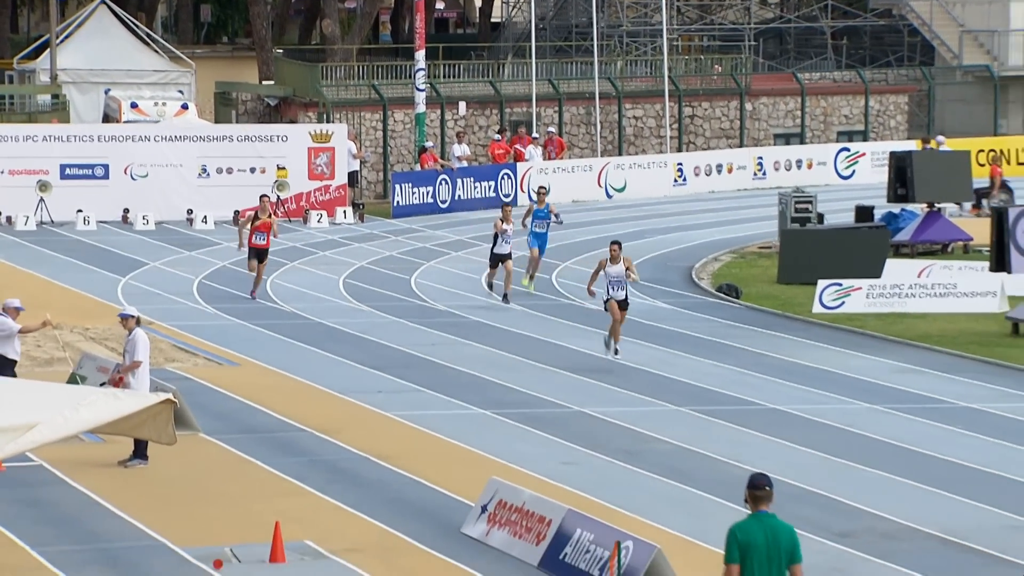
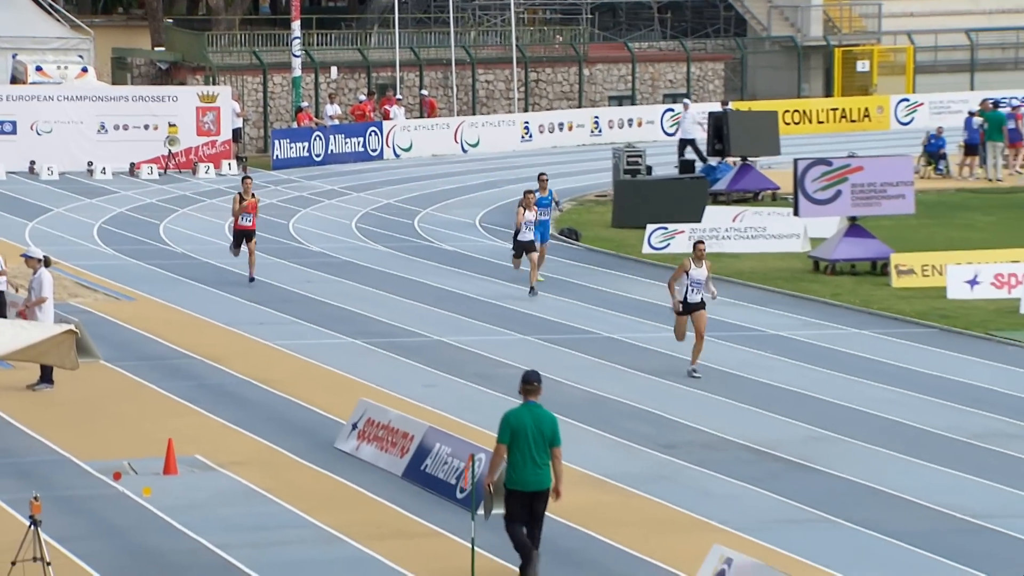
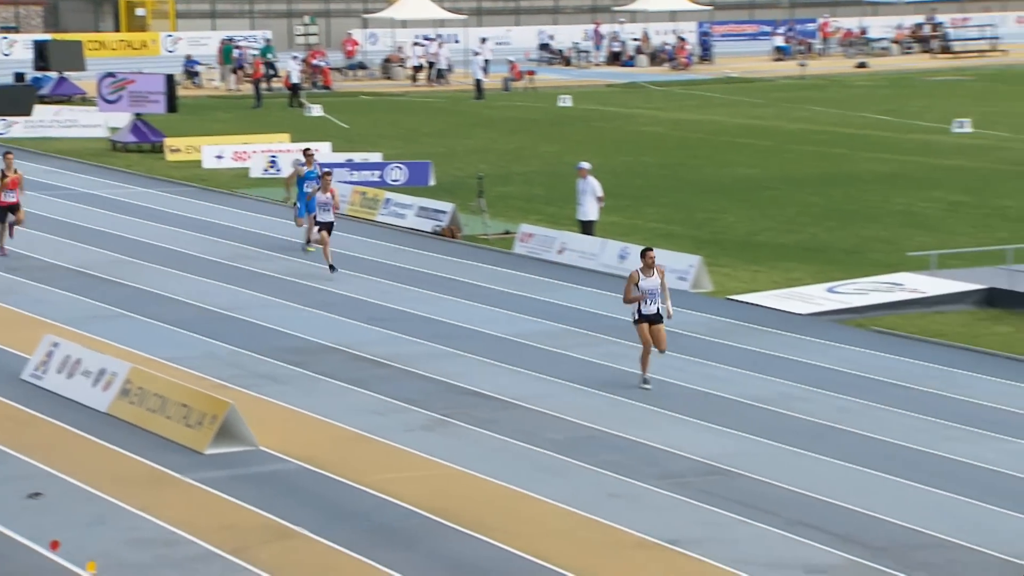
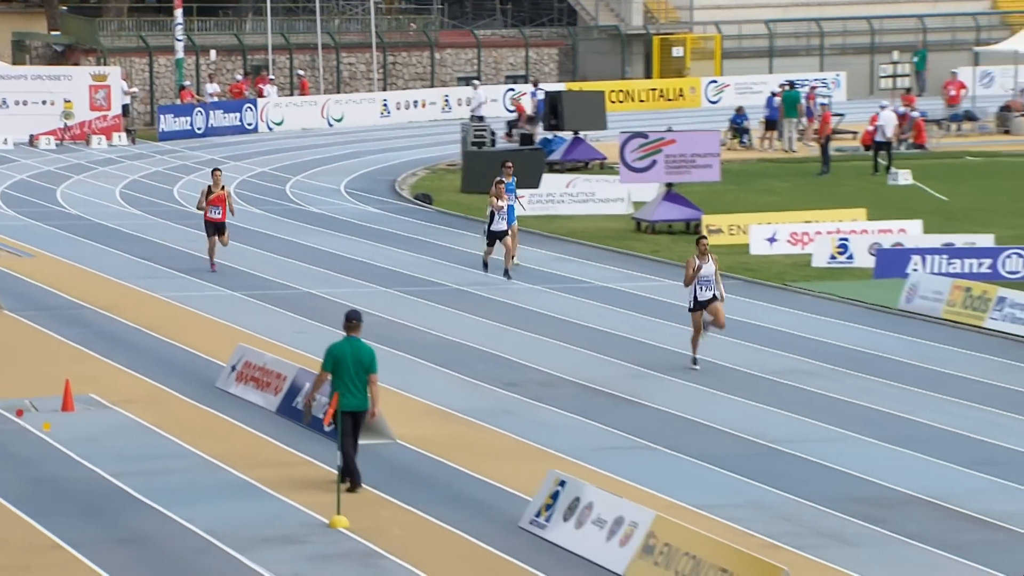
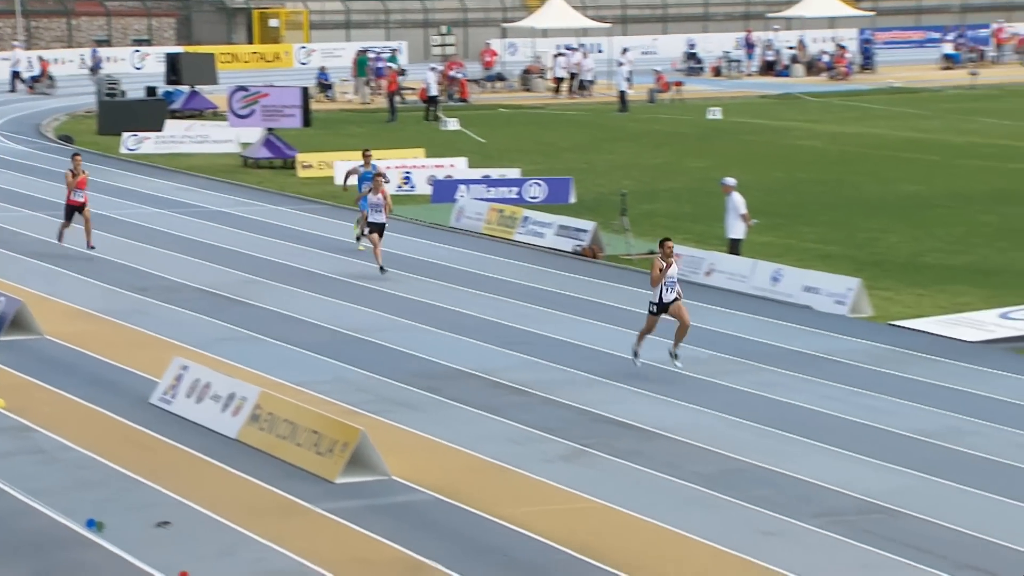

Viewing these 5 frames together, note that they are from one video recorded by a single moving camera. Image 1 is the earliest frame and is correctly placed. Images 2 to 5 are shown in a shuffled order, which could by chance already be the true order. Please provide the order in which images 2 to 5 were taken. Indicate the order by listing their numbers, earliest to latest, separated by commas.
2, 4, 5, 3
